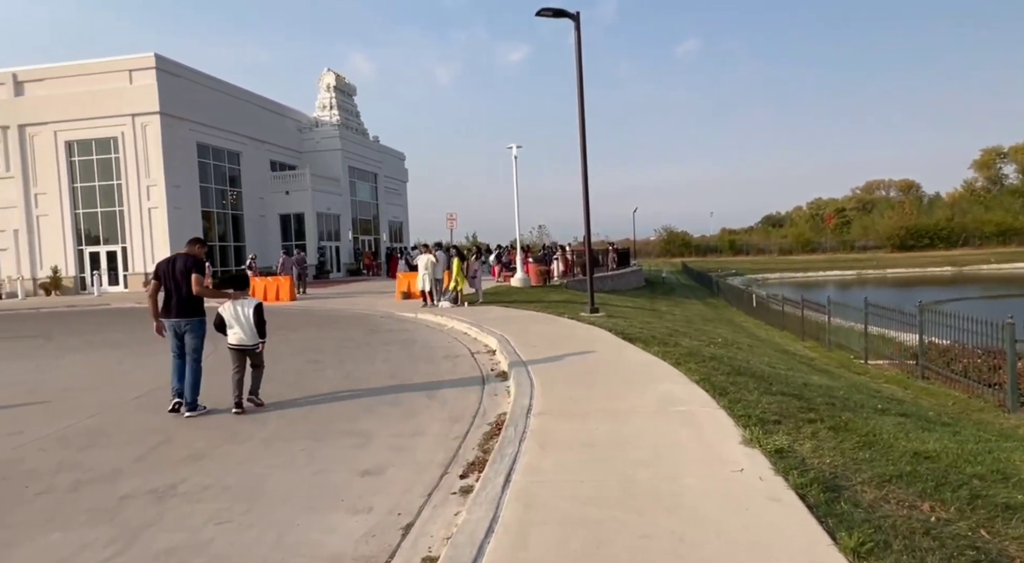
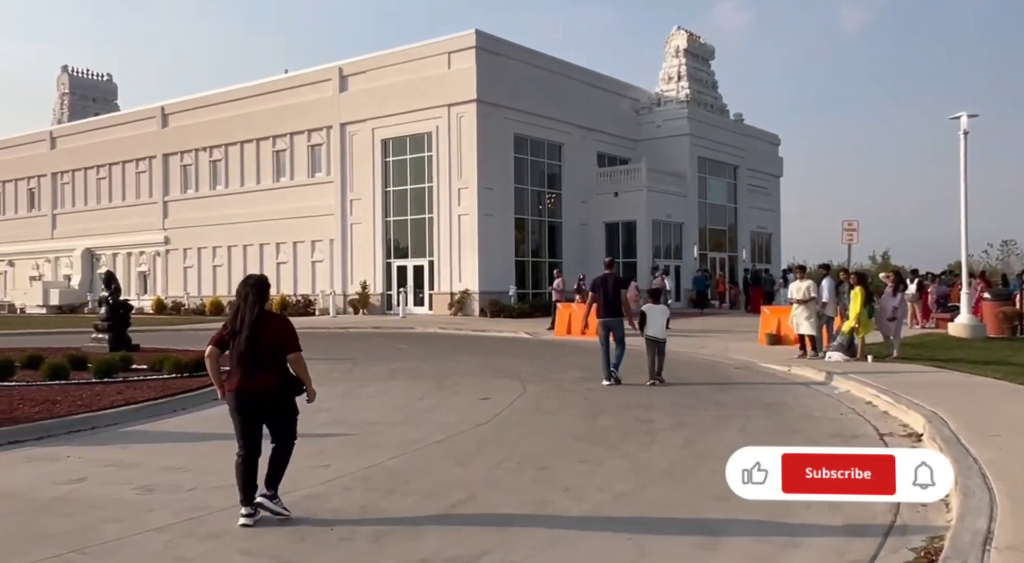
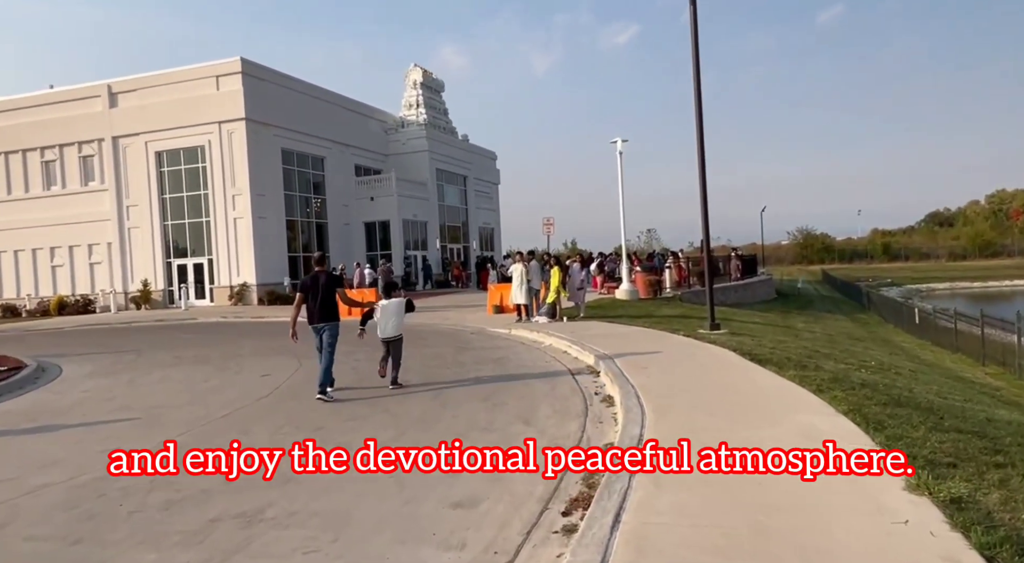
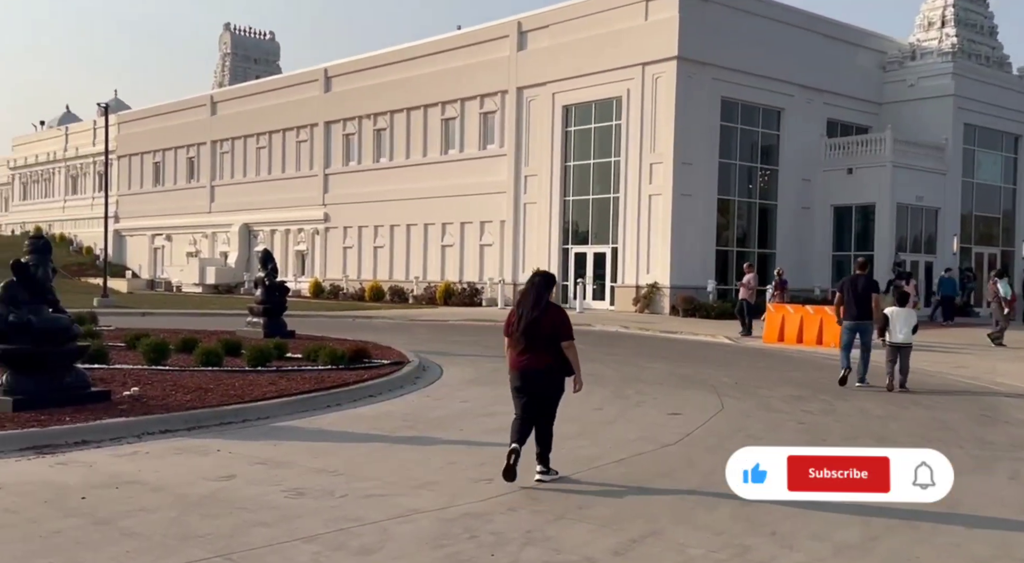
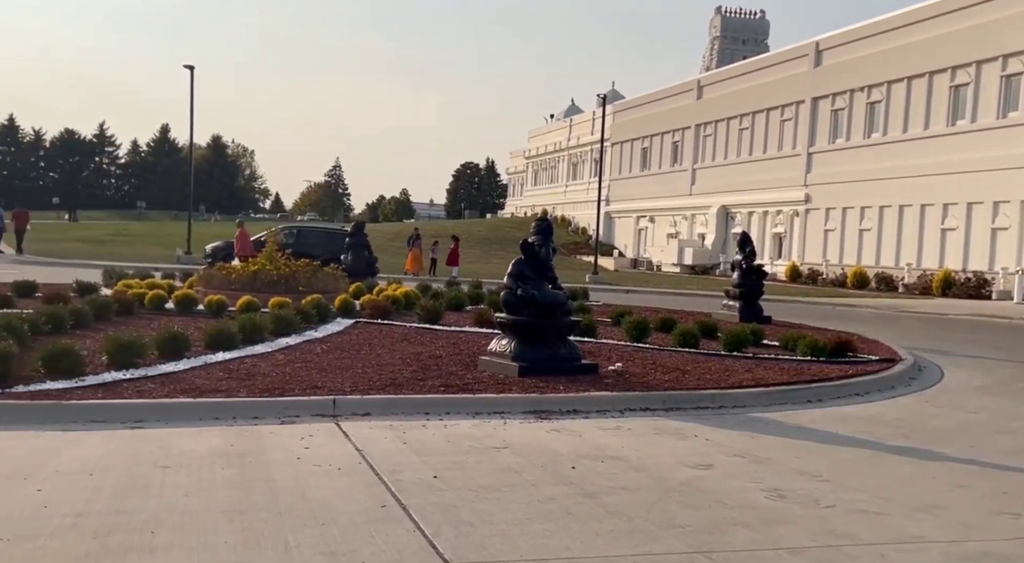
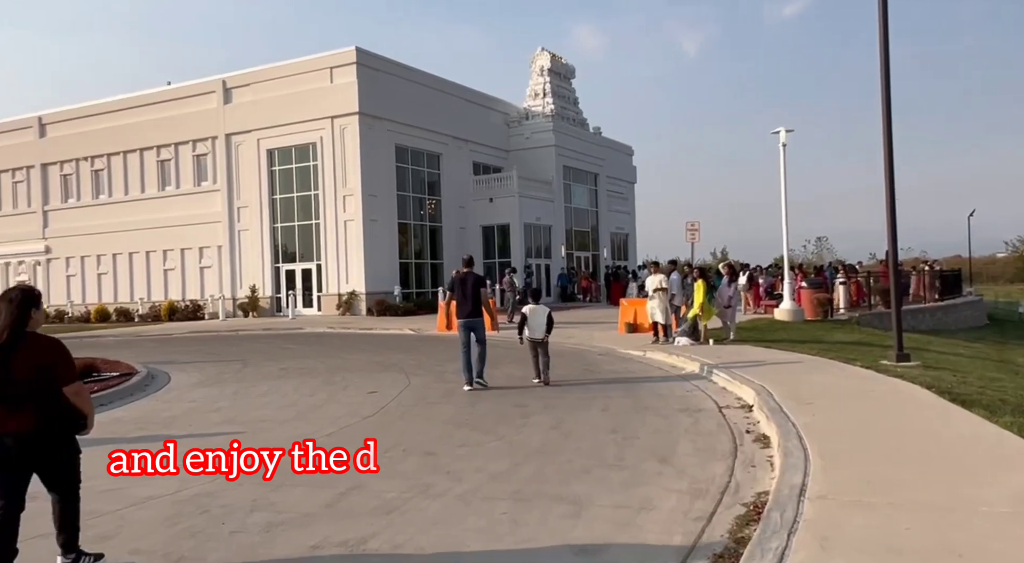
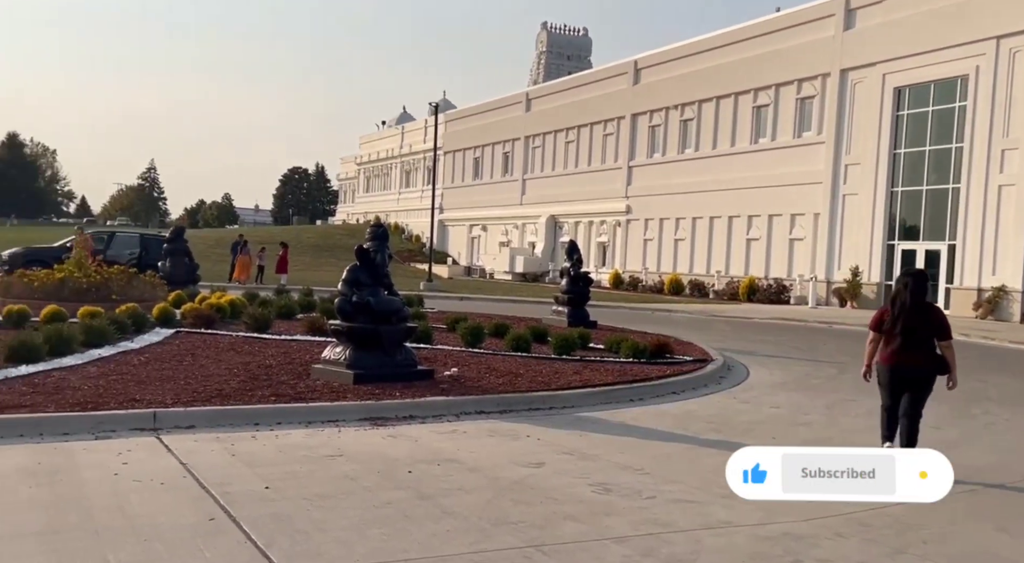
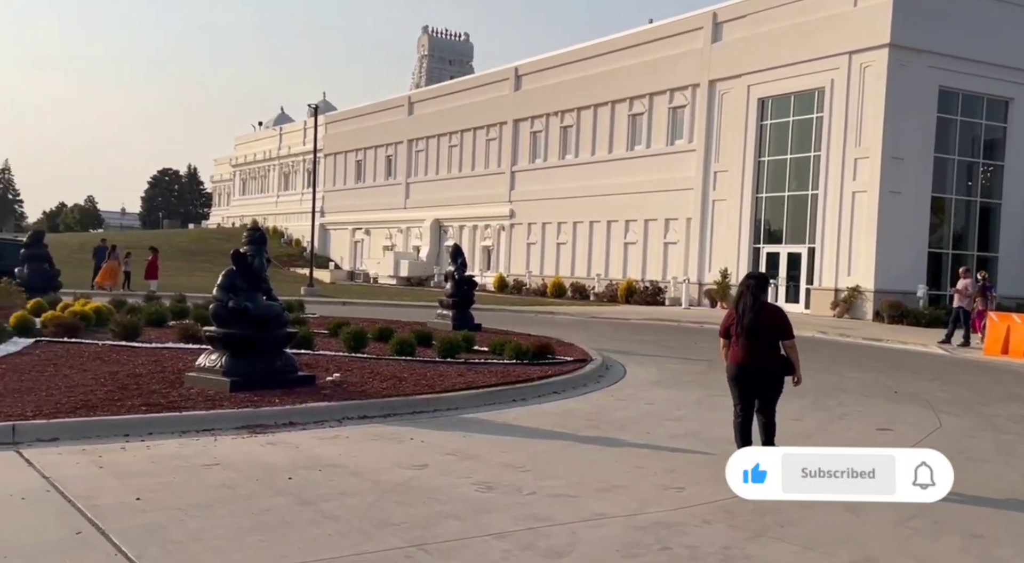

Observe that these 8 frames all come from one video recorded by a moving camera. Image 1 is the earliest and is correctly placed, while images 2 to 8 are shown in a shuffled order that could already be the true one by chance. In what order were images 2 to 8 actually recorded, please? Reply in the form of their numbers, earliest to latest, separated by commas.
3, 6, 2, 4, 8, 7, 5
